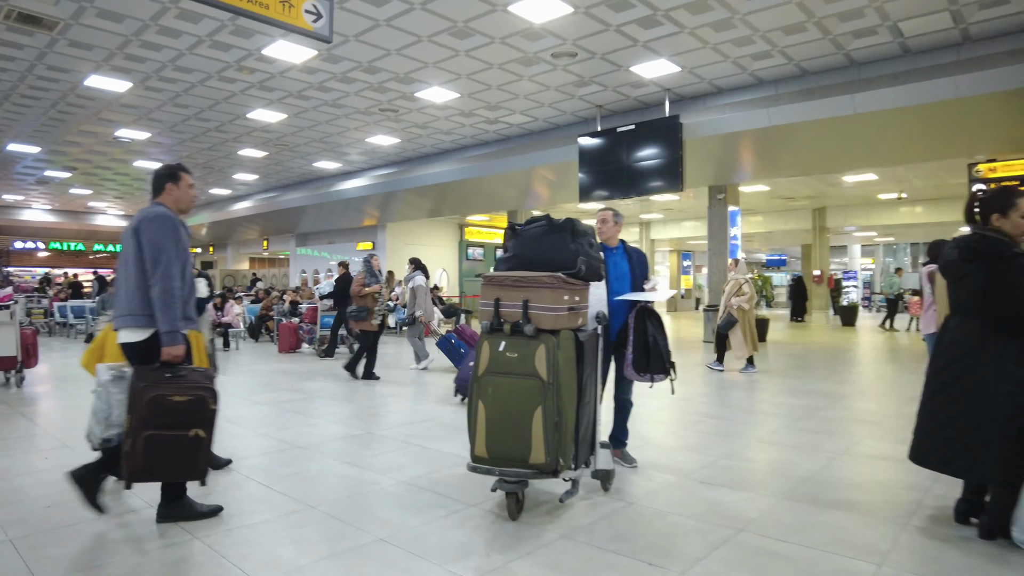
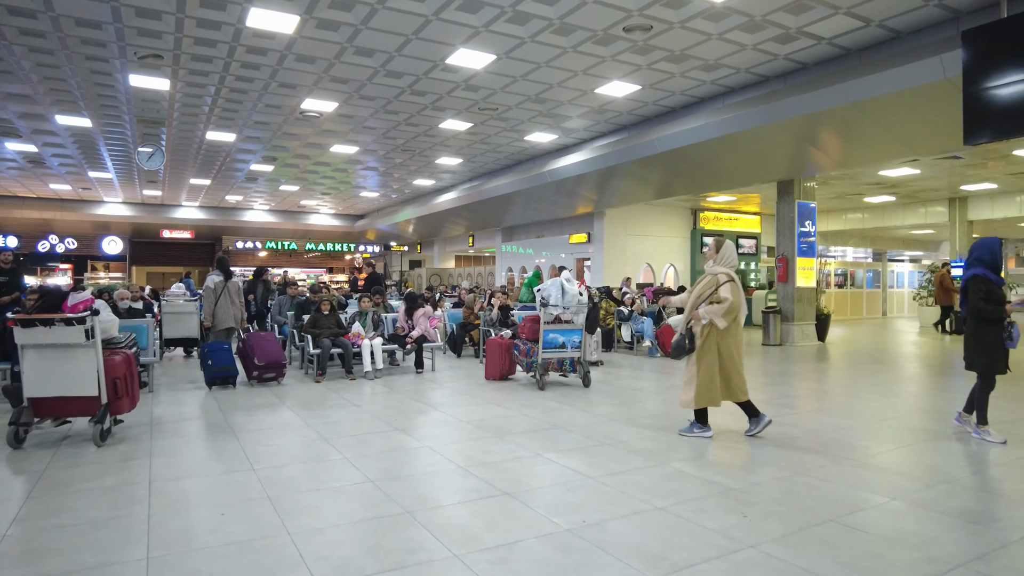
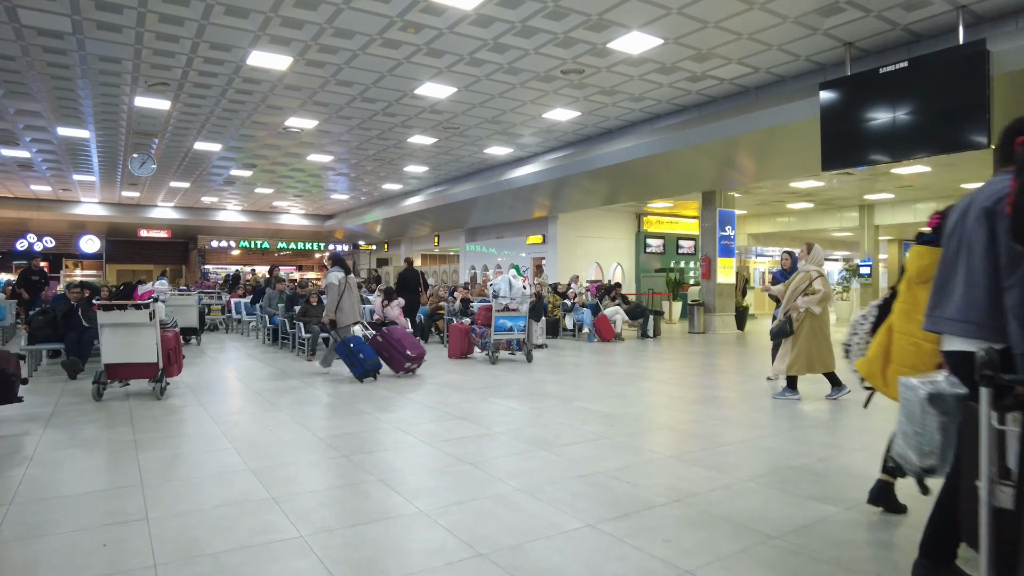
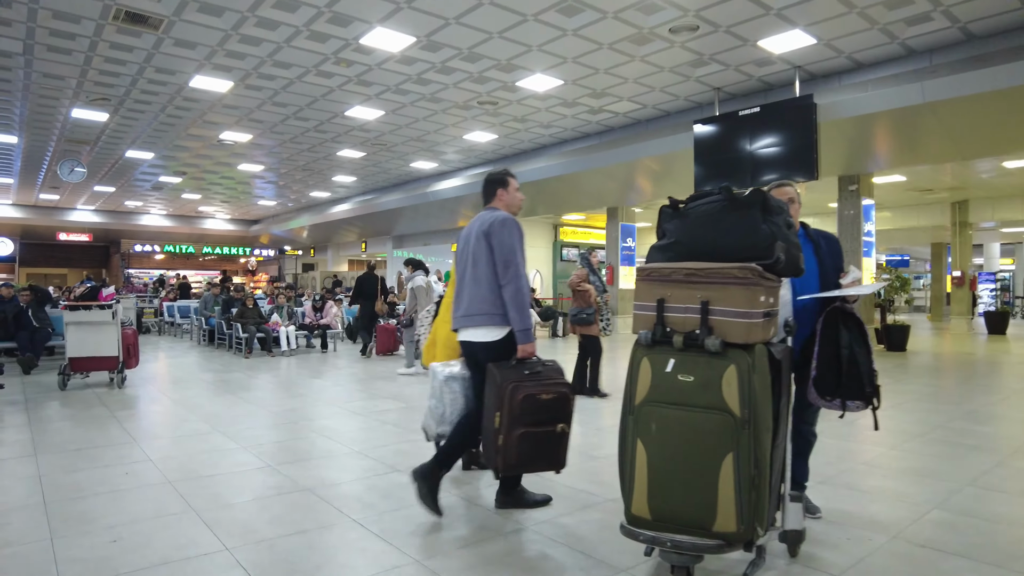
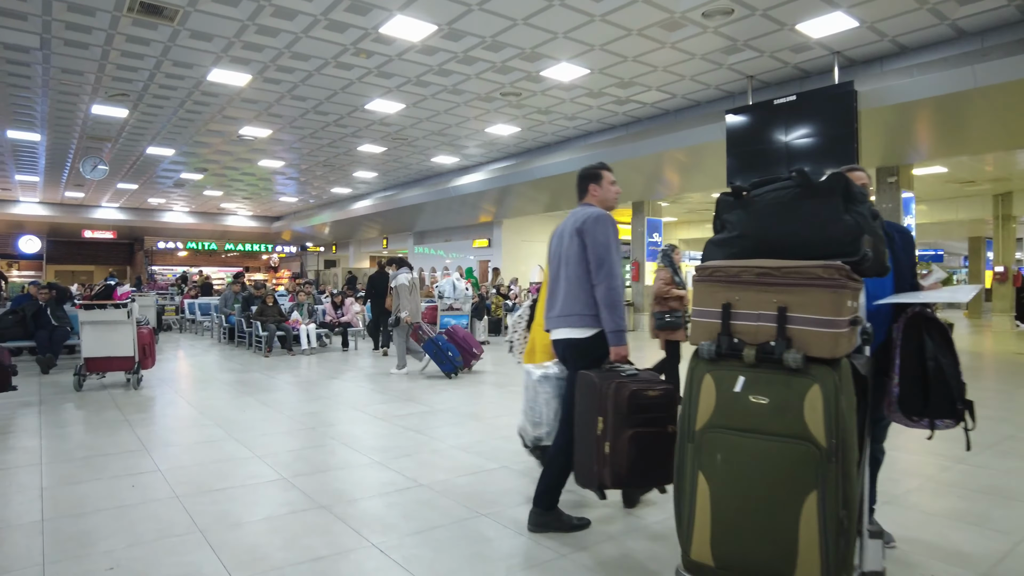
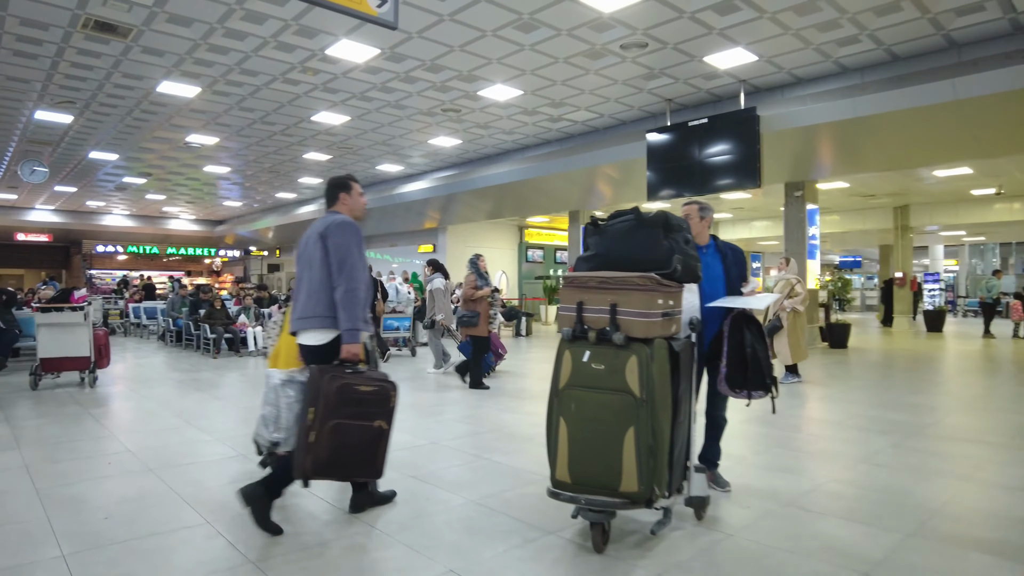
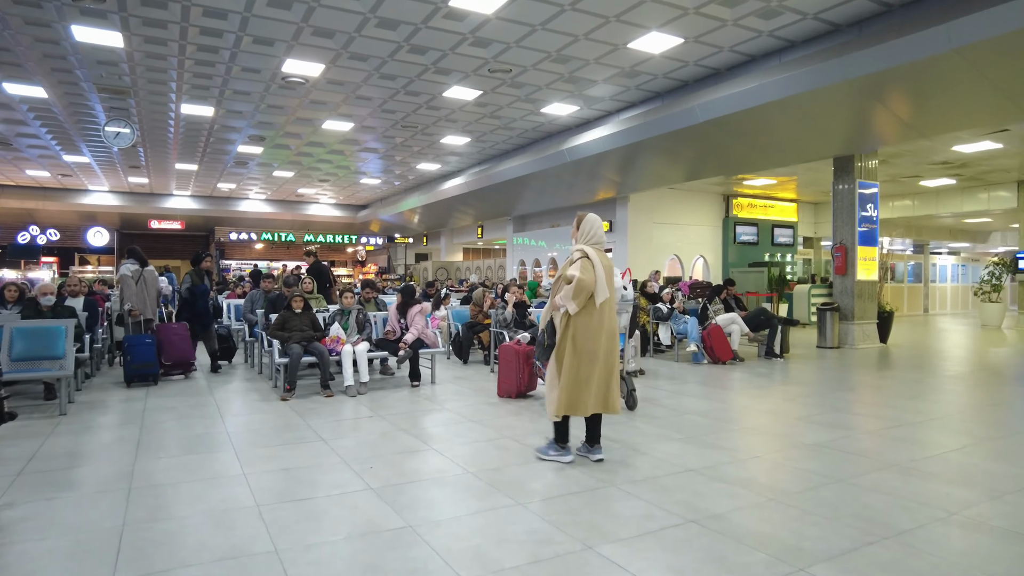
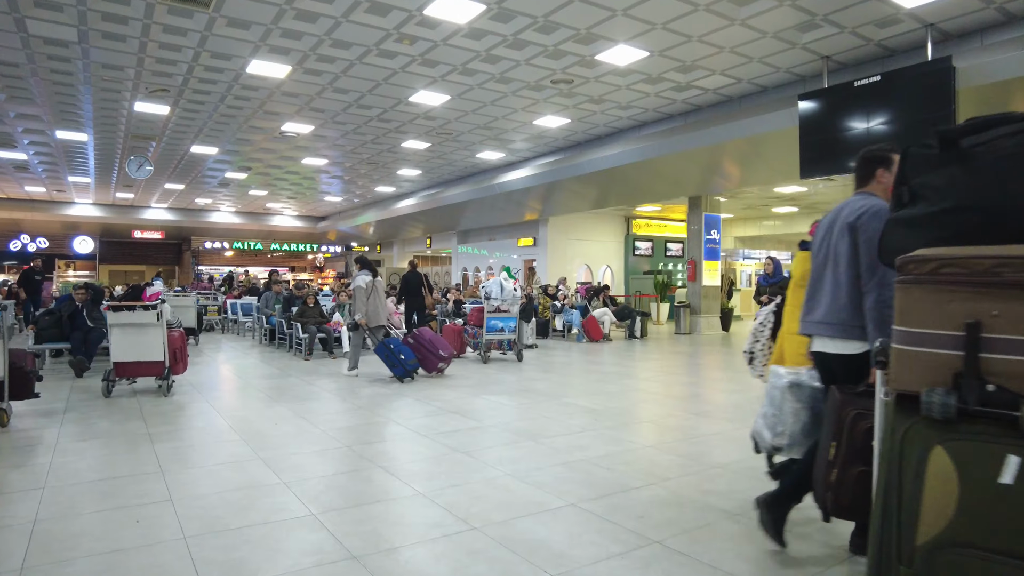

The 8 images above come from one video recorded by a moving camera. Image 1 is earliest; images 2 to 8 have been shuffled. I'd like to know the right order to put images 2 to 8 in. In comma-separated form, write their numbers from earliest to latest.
6, 4, 5, 8, 3, 2, 7
